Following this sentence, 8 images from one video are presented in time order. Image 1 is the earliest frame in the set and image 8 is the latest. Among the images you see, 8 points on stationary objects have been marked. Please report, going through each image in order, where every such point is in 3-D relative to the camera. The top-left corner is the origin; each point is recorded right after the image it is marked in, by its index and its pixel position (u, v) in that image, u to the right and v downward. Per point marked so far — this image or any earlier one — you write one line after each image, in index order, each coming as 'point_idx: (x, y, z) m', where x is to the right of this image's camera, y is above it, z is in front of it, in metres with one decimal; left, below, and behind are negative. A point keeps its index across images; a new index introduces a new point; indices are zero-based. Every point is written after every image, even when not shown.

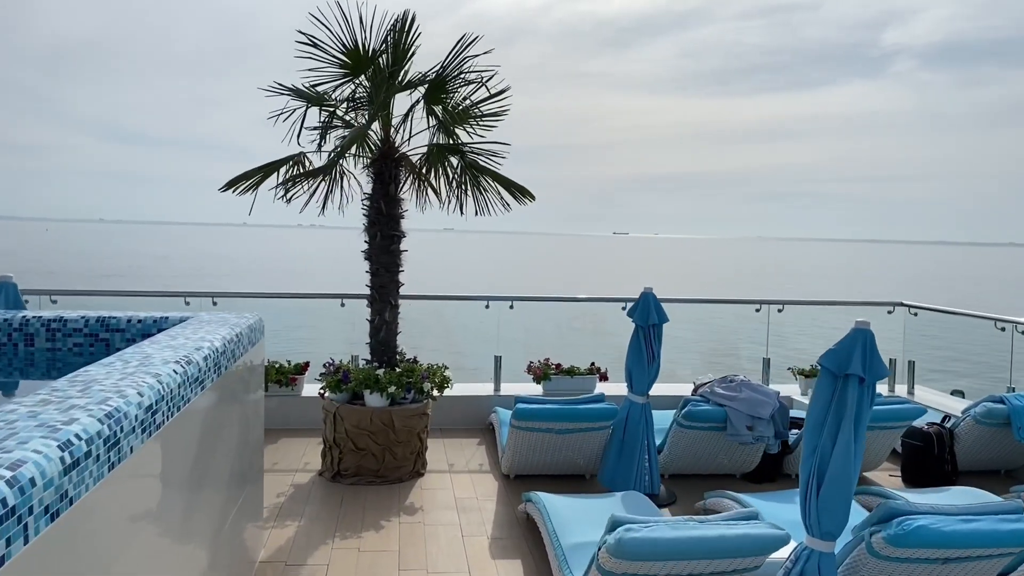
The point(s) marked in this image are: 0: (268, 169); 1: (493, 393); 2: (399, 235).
0: (-1.6, +0.8, +5.3) m
1: (-0.2, -0.9, +6.7) m
2: (-0.7, +0.3, +5.3) m
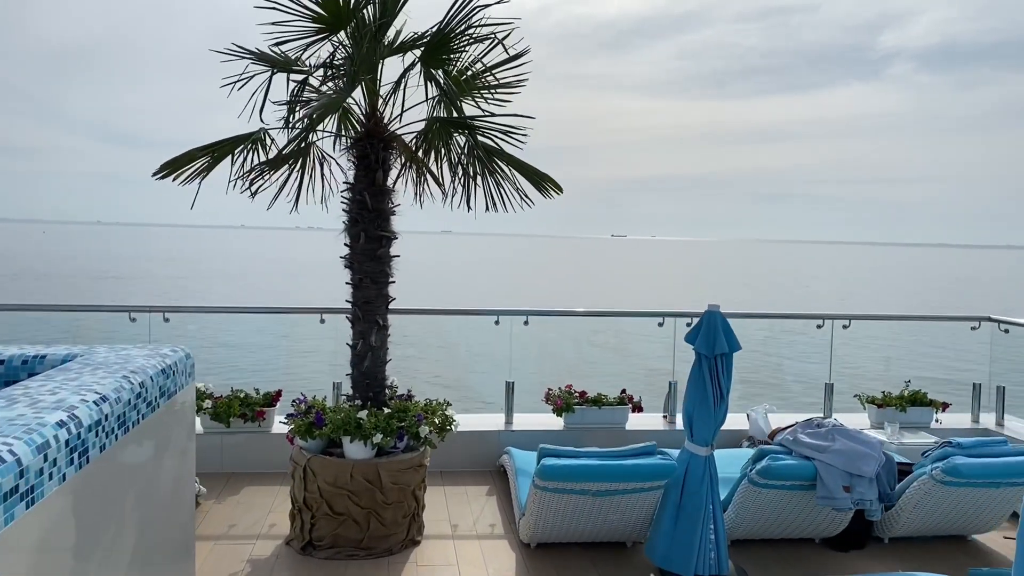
0: (-1.5, +0.7, +4.1) m
1: (-0.1, -1.0, +5.6) m
2: (-0.6, +0.3, +4.1) m
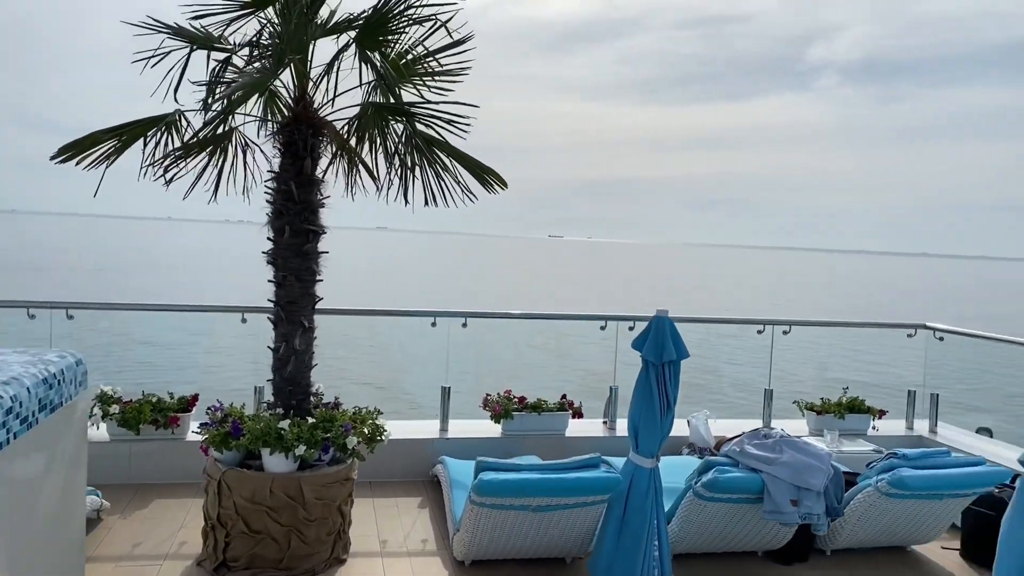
0: (-1.8, +0.7, +3.8) m
1: (-0.5, -1.0, +5.3) m
2: (-0.9, +0.3, +3.8) m
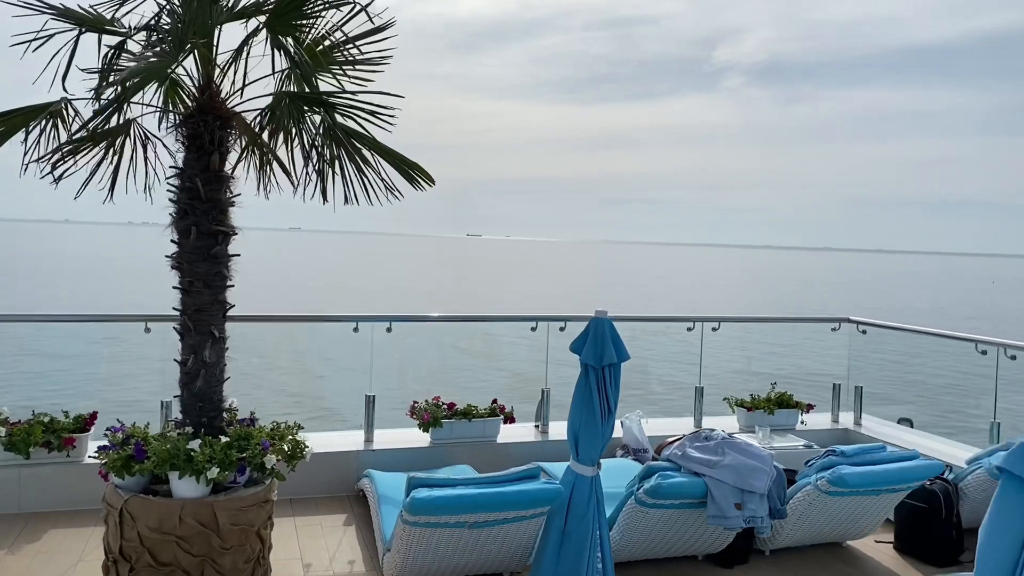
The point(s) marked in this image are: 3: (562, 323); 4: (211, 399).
0: (-2.1, +0.7, +3.3) m
1: (-0.9, -1.0, +5.0) m
2: (-1.2, +0.2, +3.5) m
3: (+0.4, -0.3, +5.7) m
4: (-1.3, -0.5, +3.5) m
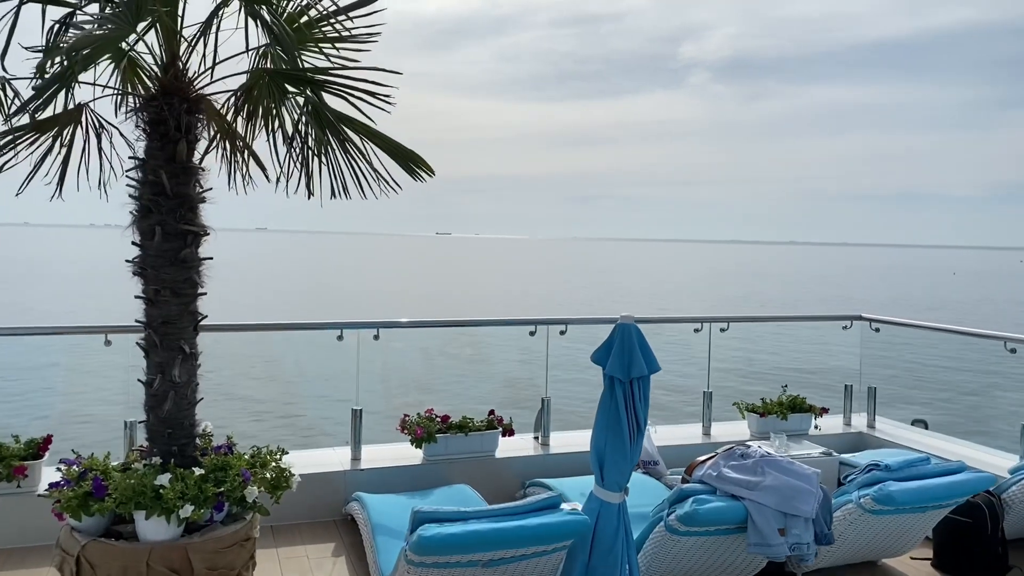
0: (-2.0, +0.6, +2.9) m
1: (-0.9, -1.0, +4.6) m
2: (-1.2, +0.2, +3.0) m
3: (+0.3, -0.3, +5.3) m
4: (-1.3, -0.5, +3.1) m
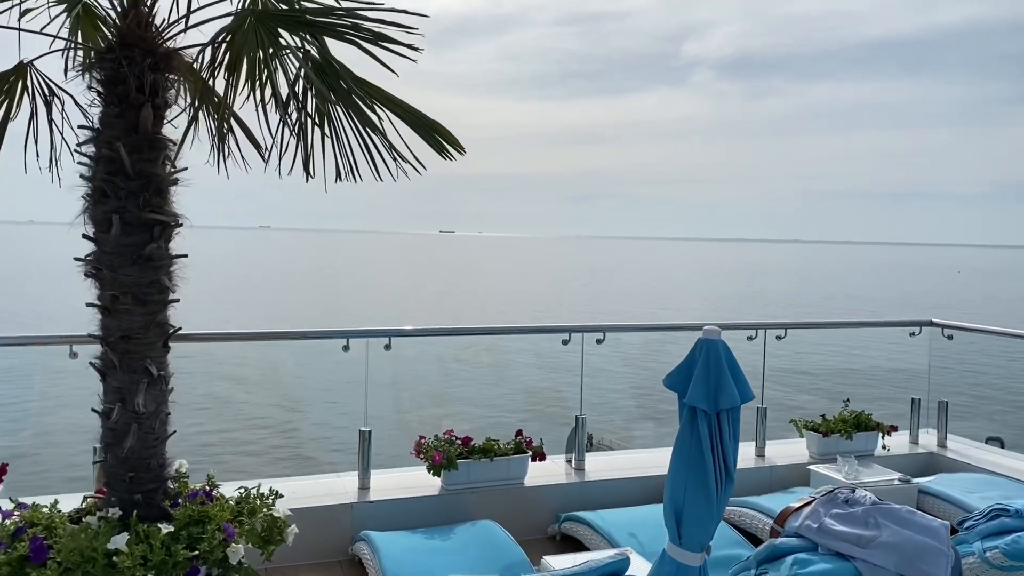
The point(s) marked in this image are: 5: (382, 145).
0: (-1.9, +0.6, +2.2) m
1: (-0.7, -1.0, +3.9) m
2: (-1.0, +0.2, +2.4) m
3: (+0.5, -0.3, +4.7) m
4: (-1.1, -0.5, +2.4) m
5: (-0.4, +0.4, +2.5) m
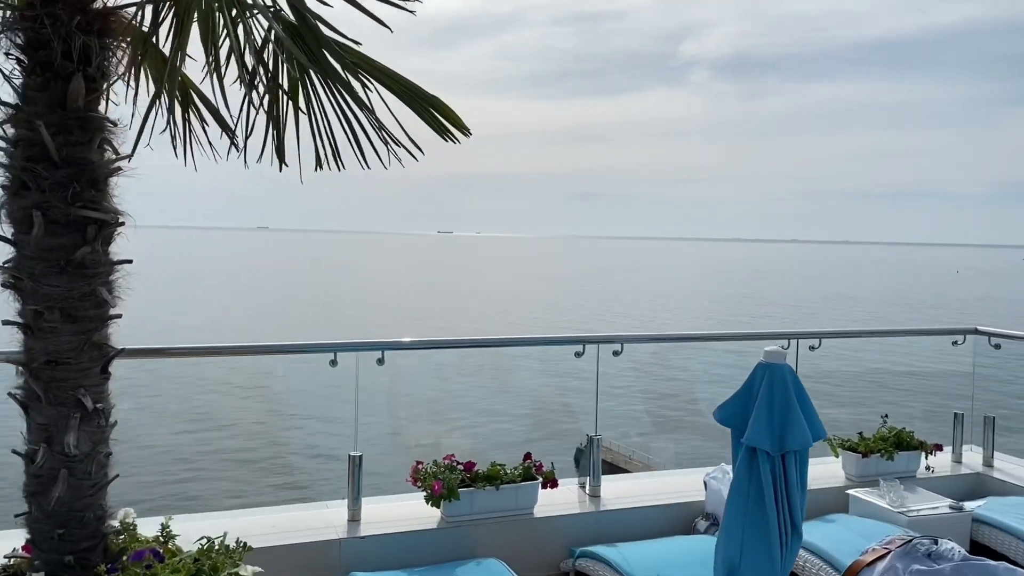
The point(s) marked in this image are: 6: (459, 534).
0: (-1.8, +0.6, +1.8) m
1: (-0.7, -1.1, +3.5) m
2: (-1.0, +0.2, +2.0) m
3: (+0.5, -0.3, +4.2) m
4: (-1.1, -0.6, +2.0) m
5: (-0.4, +0.4, +2.1) m
6: (-0.2, -1.1, +3.7) m
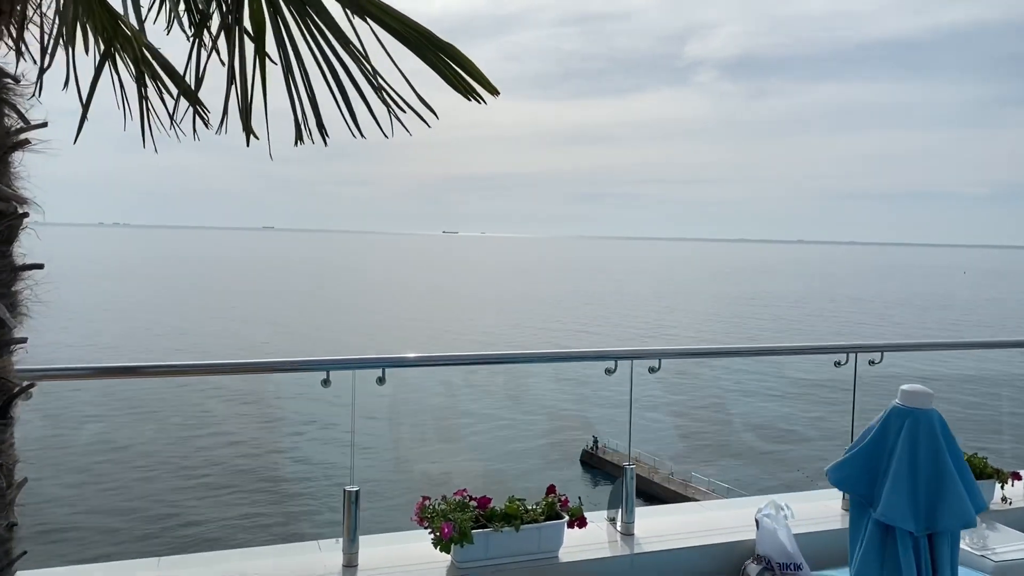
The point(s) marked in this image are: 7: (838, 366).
0: (-1.8, +0.6, +1.3) m
1: (-0.6, -1.1, +3.0) m
2: (-0.9, +0.1, +1.4) m
3: (+0.6, -0.3, +3.7) m
4: (-1.0, -0.6, +1.5) m
5: (-0.3, +0.4, +1.5) m
6: (-0.2, -1.1, +3.1) m
7: (+1.6, -0.4, +4.1) m
